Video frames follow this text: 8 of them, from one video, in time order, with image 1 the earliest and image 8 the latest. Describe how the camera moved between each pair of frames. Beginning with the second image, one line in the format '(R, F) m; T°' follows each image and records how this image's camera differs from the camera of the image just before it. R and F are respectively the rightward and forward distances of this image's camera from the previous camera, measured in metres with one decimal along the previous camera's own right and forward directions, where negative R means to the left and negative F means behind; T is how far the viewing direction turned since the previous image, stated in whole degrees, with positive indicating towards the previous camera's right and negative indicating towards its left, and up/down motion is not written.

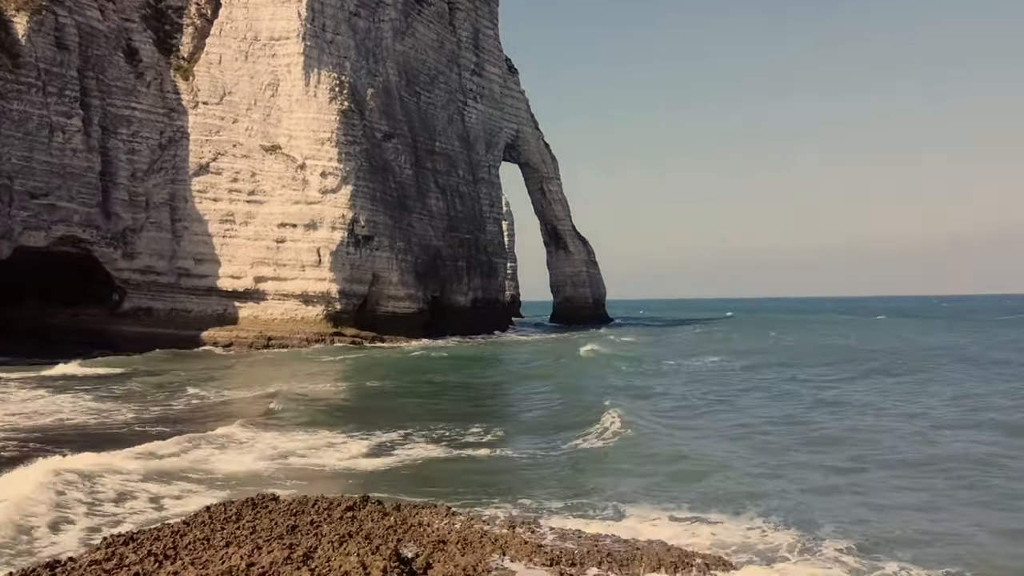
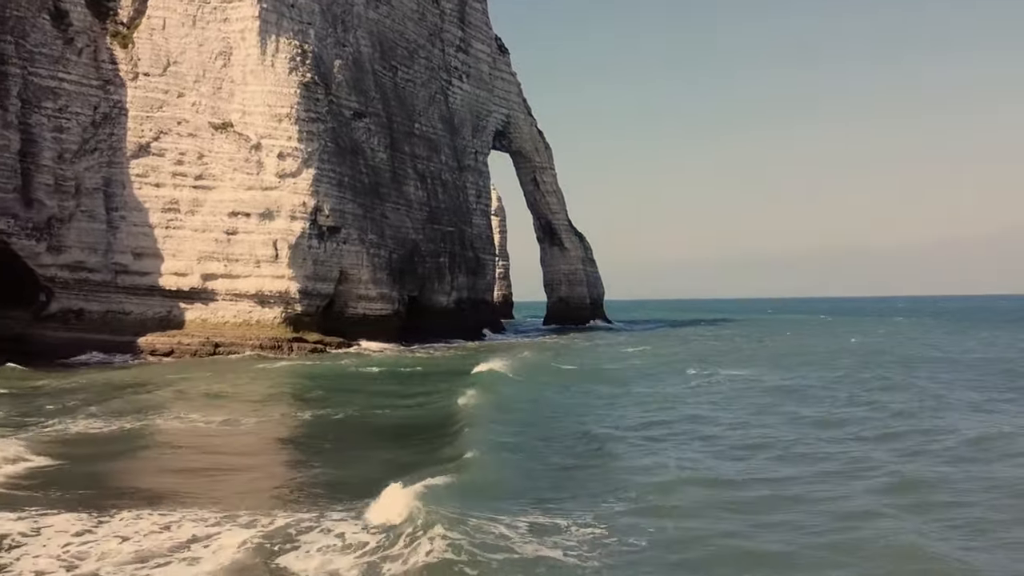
(+0.2, +3.8) m; 0°
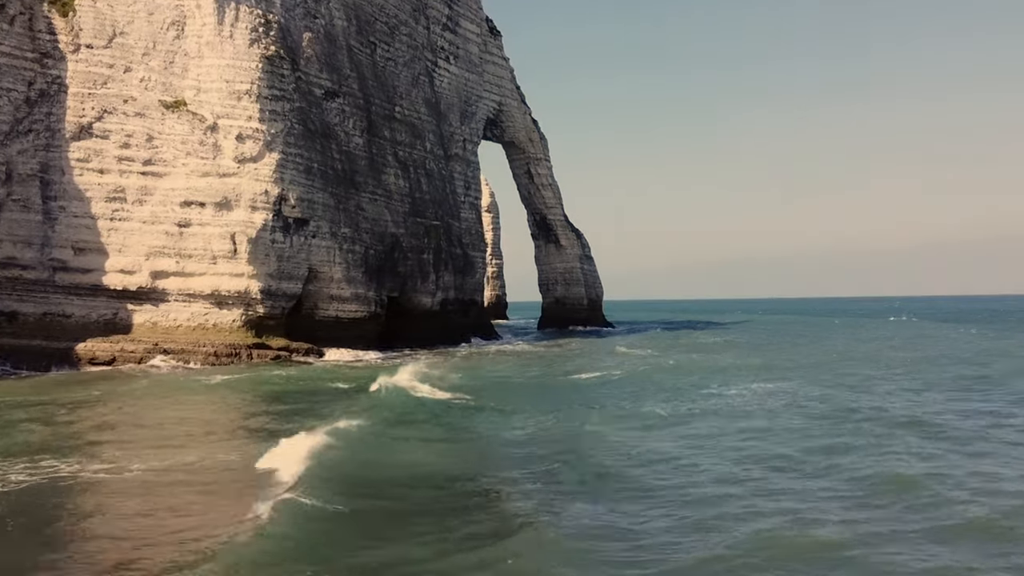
(+0.2, +2.9) m; 0°
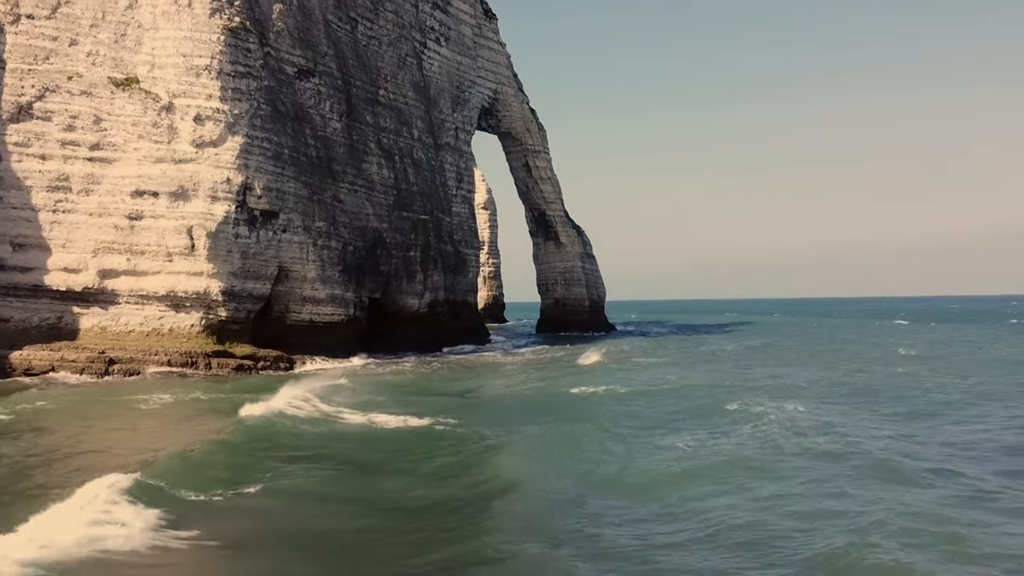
(+0.1, +2.5) m; 0°
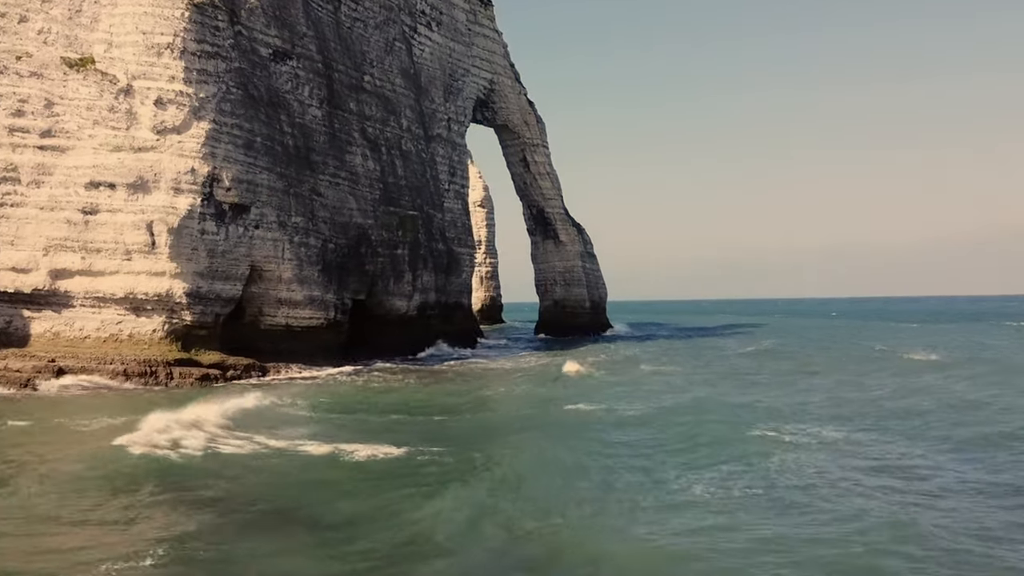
(+0.1, +1.8) m; 0°
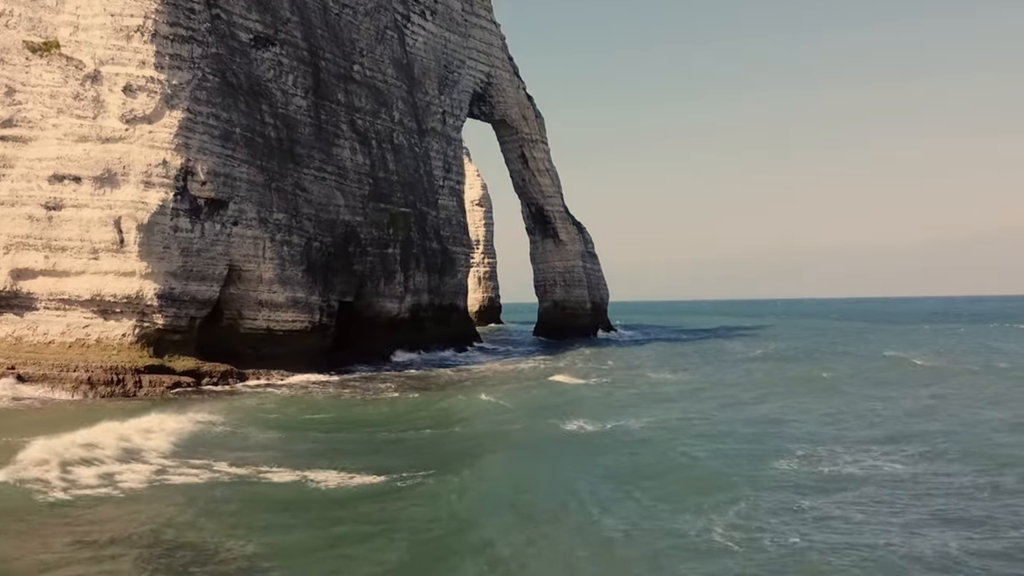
(+0.1, +1.3) m; 0°
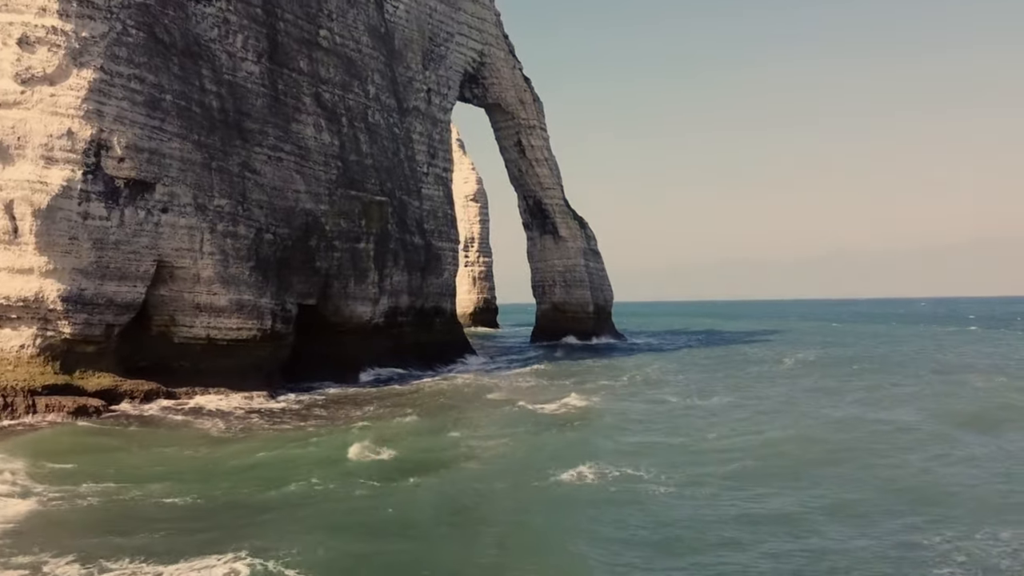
(+0.2, +3.2) m; 0°
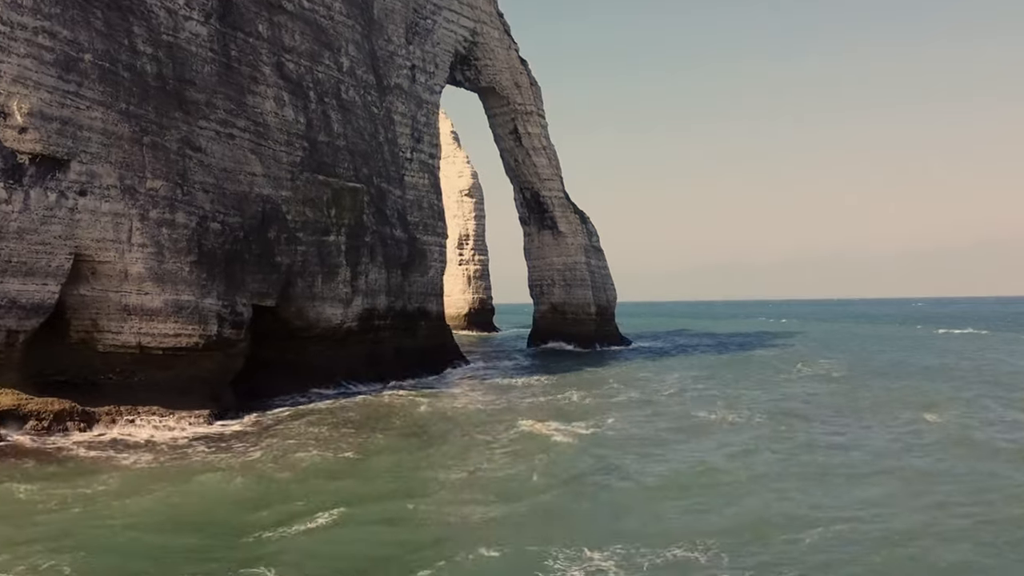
(+0.1, +2.5) m; 0°
